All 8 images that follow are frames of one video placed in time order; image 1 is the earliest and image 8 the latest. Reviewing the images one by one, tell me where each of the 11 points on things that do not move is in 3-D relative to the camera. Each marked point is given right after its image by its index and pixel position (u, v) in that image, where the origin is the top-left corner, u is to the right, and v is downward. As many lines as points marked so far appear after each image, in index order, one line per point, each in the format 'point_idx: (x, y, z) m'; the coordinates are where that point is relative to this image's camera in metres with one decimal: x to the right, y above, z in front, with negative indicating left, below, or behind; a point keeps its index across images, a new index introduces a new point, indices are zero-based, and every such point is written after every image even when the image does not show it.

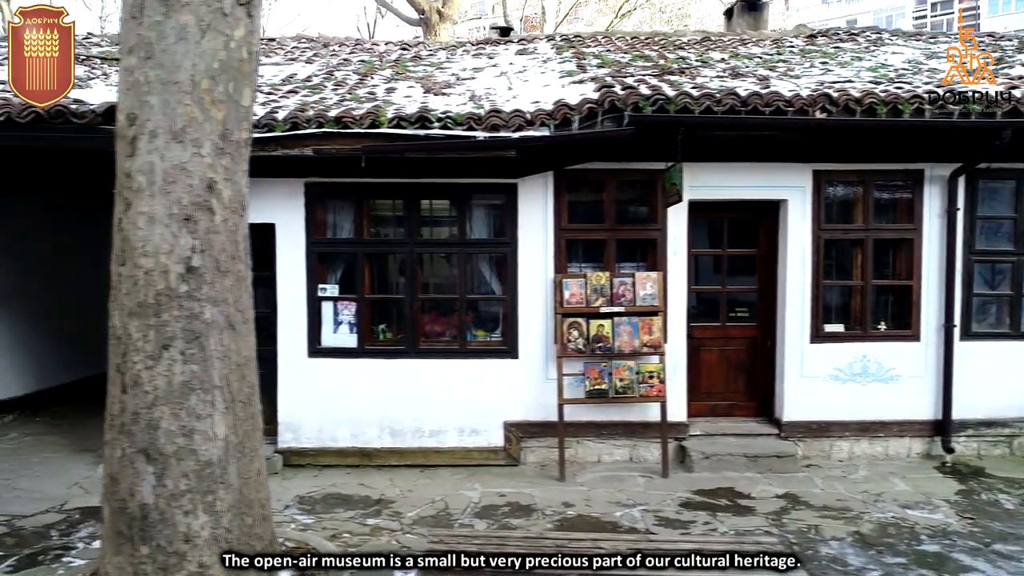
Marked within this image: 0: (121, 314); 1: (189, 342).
0: (-1.5, -0.1, +3.1) m
1: (-1.3, -0.2, +3.1) m
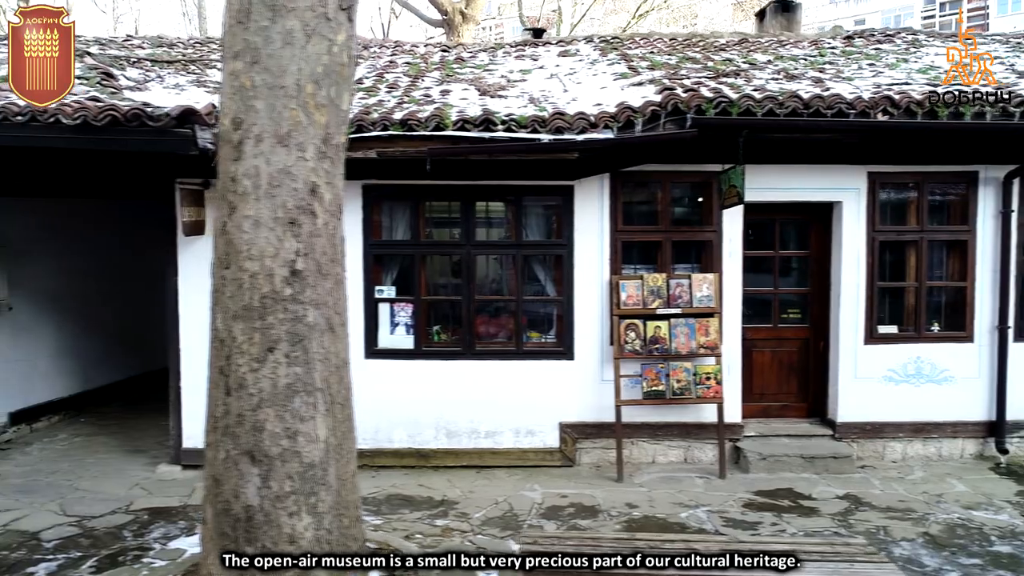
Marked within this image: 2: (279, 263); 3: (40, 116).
0: (-1.1, -0.1, +3.1) m
1: (-0.9, -0.2, +3.1) m
2: (-0.9, +0.1, +3.1) m
3: (-2.6, +1.0, +4.4) m
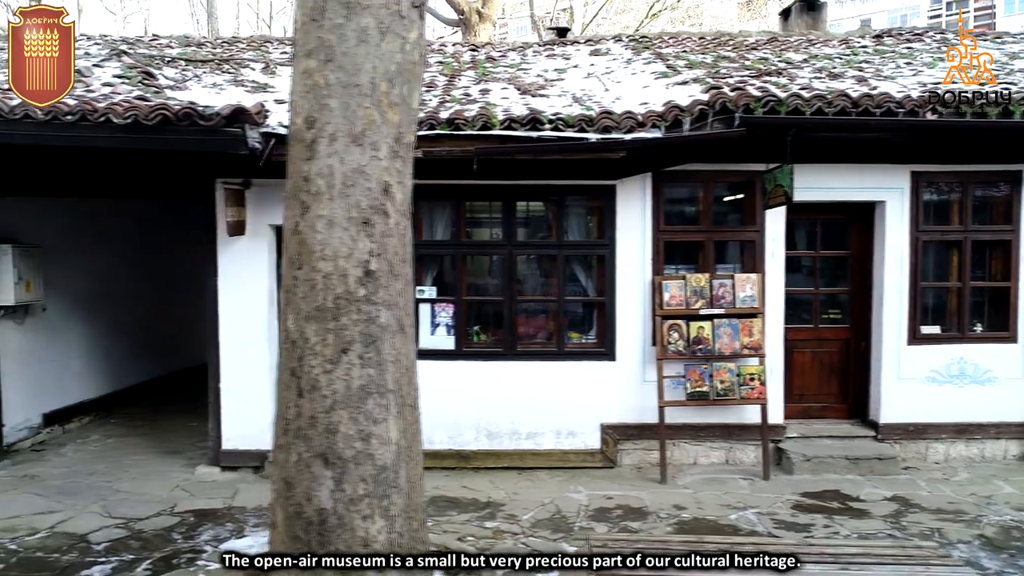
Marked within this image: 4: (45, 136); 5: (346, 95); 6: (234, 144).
0: (-0.8, -0.1, +3.1) m
1: (-0.6, -0.2, +3.1) m
2: (-0.6, +0.1, +3.1) m
3: (-2.3, +1.0, +4.4) m
4: (-2.6, +0.9, +4.4) m
5: (-0.6, +0.7, +3.0) m
6: (-1.6, +0.8, +4.5) m
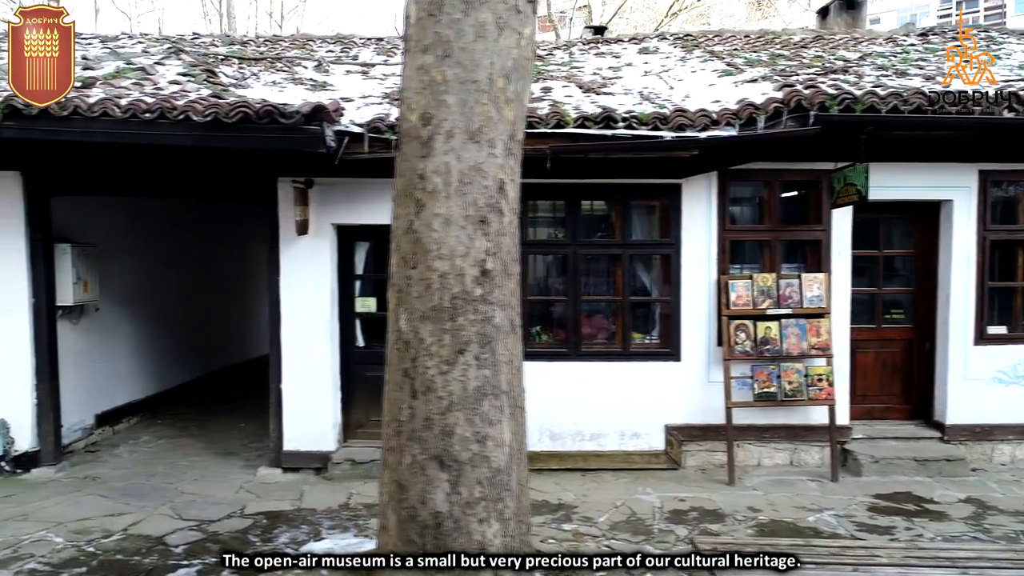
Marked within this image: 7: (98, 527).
0: (-0.4, -0.1, +3.1) m
1: (-0.1, -0.2, +3.0) m
2: (-0.2, +0.1, +3.0) m
3: (-1.9, +1.0, +4.3) m
4: (-2.2, +0.9, +4.4) m
5: (-0.2, +0.7, +3.0) m
6: (-1.1, +0.8, +4.4) m
7: (-2.4, -1.4, +4.7) m
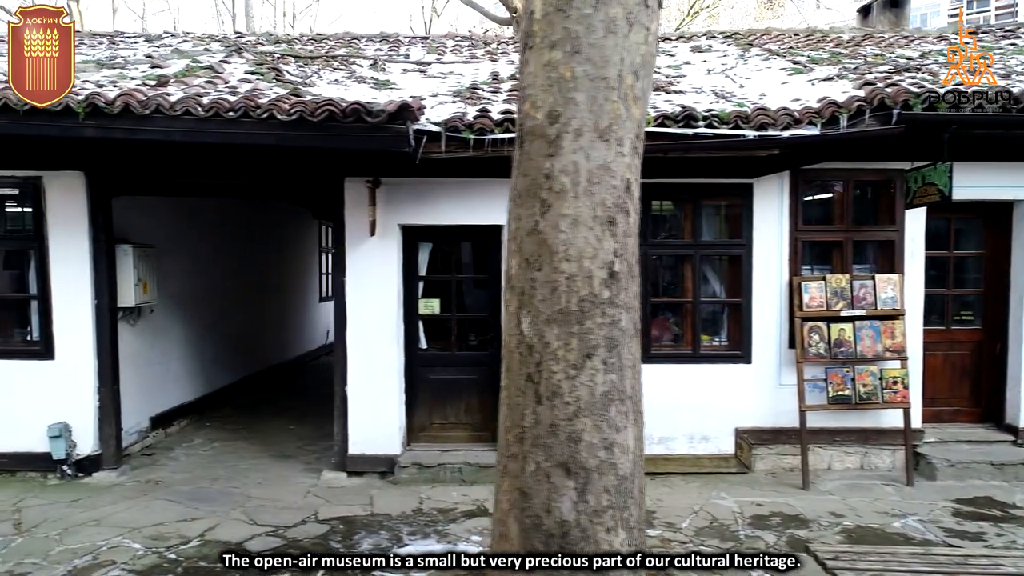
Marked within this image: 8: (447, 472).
0: (+0.1, -0.1, +3.0) m
1: (+0.4, -0.2, +3.0) m
2: (+0.3, +0.1, +2.9) m
3: (-1.4, +0.9, +4.2) m
4: (-1.7, +0.9, +4.3) m
5: (+0.3, +0.7, +2.9) m
6: (-0.6, +0.8, +4.3) m
7: (-2.0, -1.4, +4.6) m
8: (-0.4, -1.3, +5.5) m
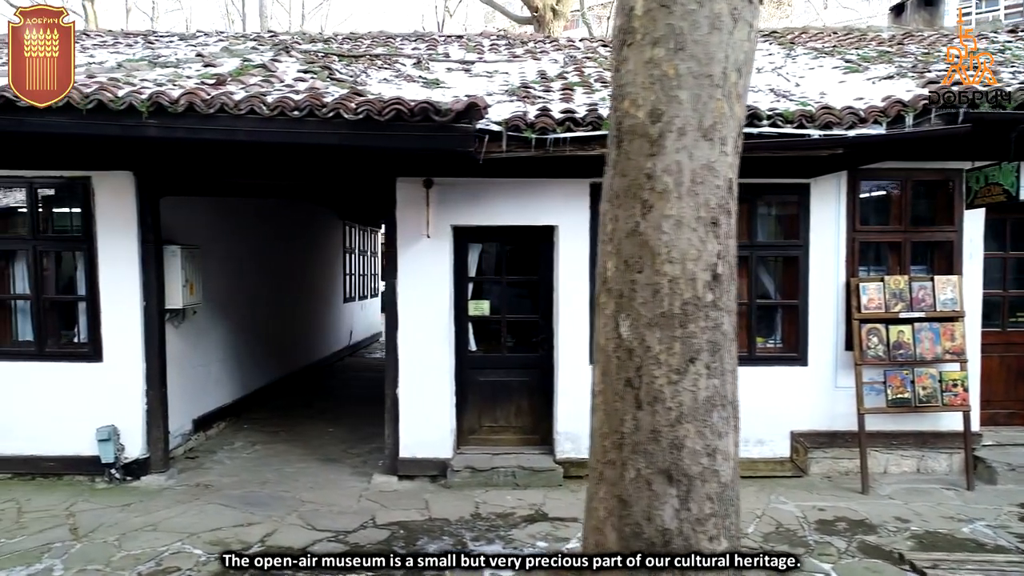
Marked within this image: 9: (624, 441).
0: (+0.5, -0.1, +2.9) m
1: (+0.7, -0.2, +2.9) m
2: (+0.7, +0.1, +2.8) m
3: (-1.0, +0.9, +4.2) m
4: (-1.3, +0.8, +4.2) m
5: (+0.7, +0.7, +2.8) m
6: (-0.3, +0.8, +4.3) m
7: (-1.6, -1.4, +4.5) m
8: (-0.1, -1.3, +5.4) m
9: (+0.4, -0.6, +2.9) m
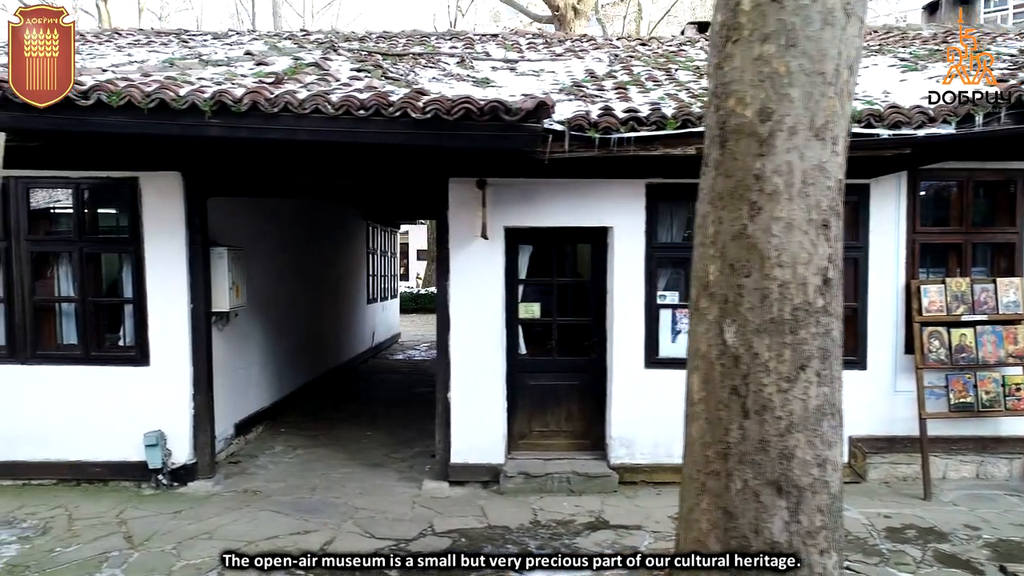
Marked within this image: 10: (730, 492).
0: (+0.8, -0.2, +2.8) m
1: (+1.1, -0.3, +2.8) m
2: (+1.1, +0.1, +2.8) m
3: (-0.7, +0.9, +4.1) m
4: (-1.0, +0.8, +4.2) m
5: (+1.0, +0.7, +2.7) m
6: (+0.1, +0.8, +4.2) m
7: (-1.2, -1.4, +4.4) m
8: (+0.3, -1.3, +5.3) m
9: (+0.8, -0.6, +2.8) m
10: (+0.8, -0.7, +2.8) m
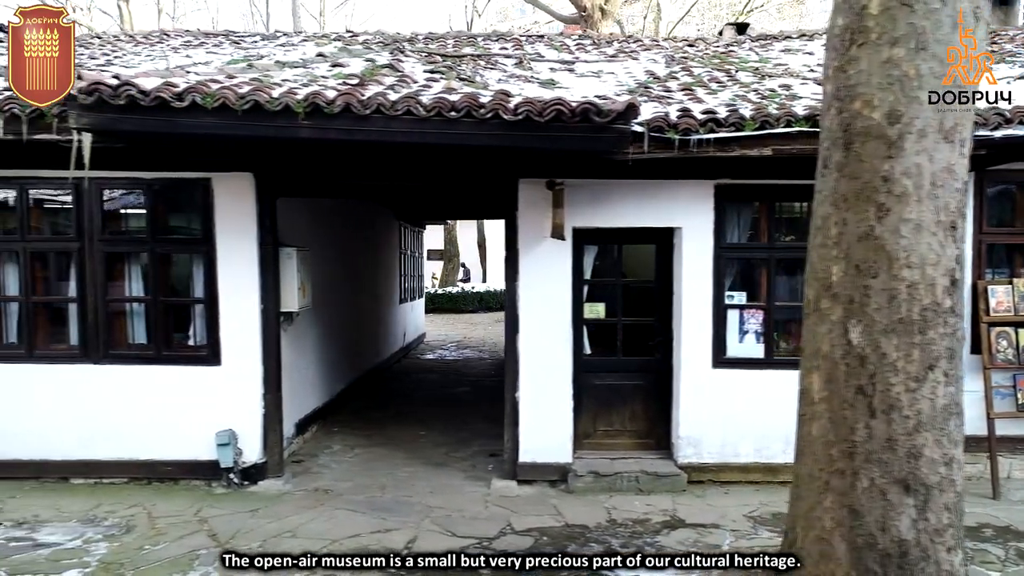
0: (+1.3, -0.2, +2.8) m
1: (+1.6, -0.3, +2.8) m
2: (+1.5, +0.1, +2.8) m
3: (-0.2, +0.9, +4.1) m
4: (-0.5, +0.8, +4.2) m
5: (+1.5, +0.7, +2.8) m
6: (+0.6, +0.8, +4.2) m
7: (-0.7, -1.4, +4.5) m
8: (+0.8, -1.3, +5.3) m
9: (+1.2, -0.6, +2.9) m
10: (+1.2, -0.7, +2.9) m
